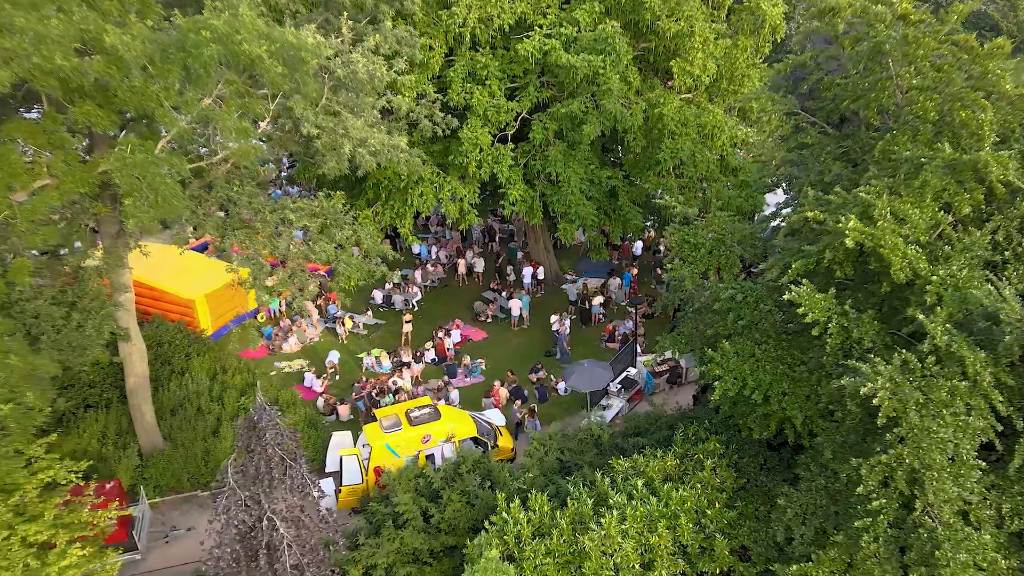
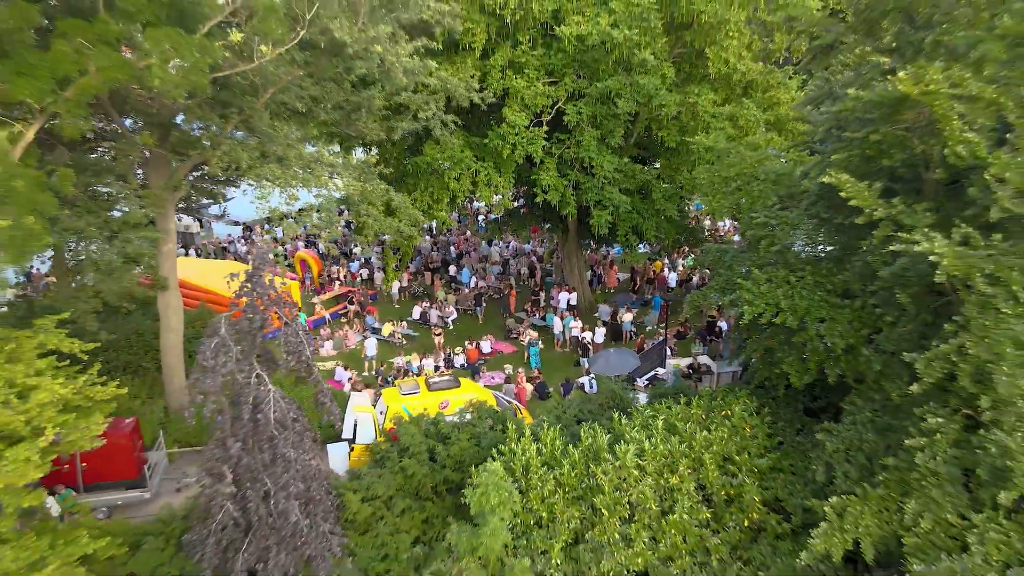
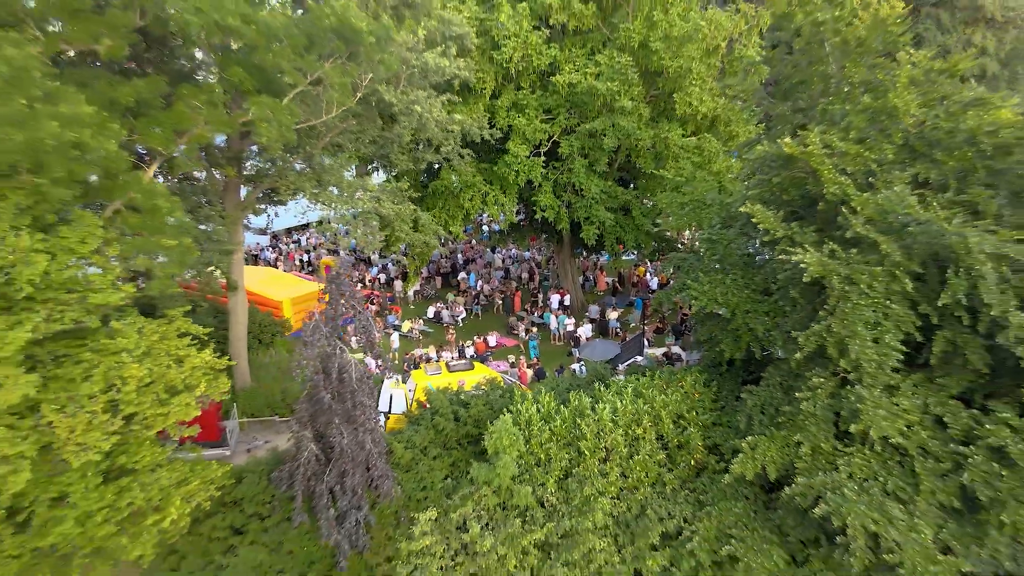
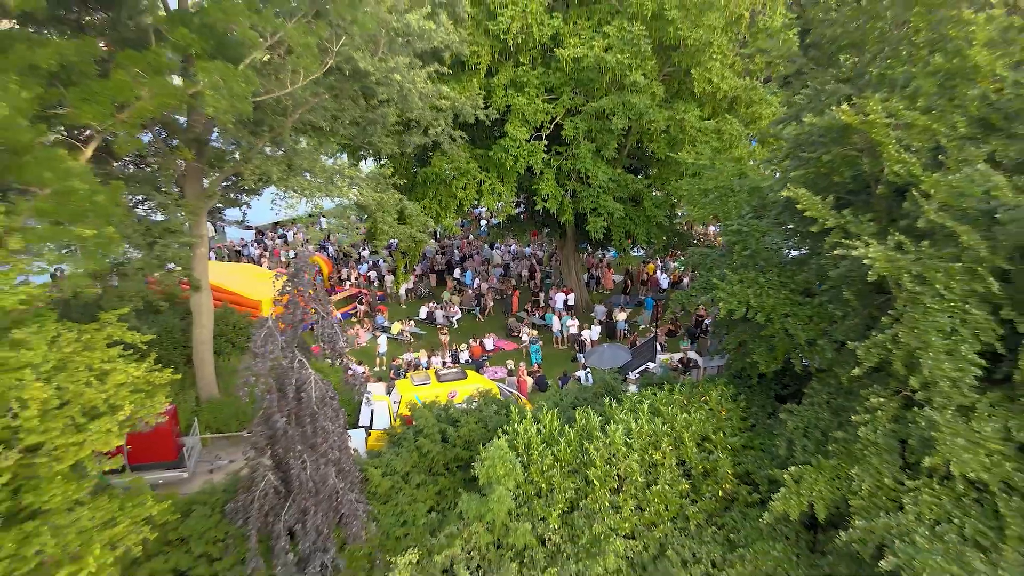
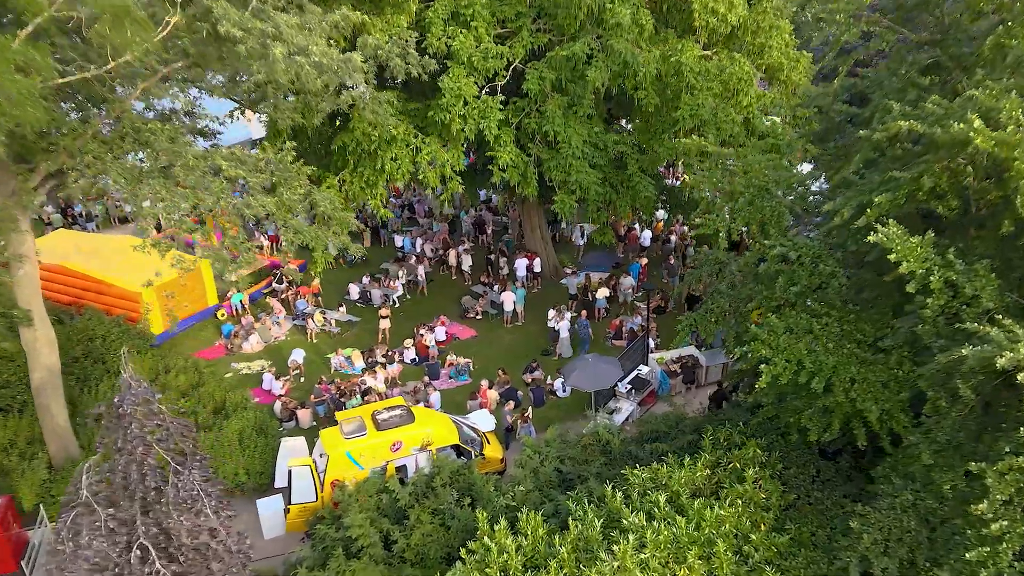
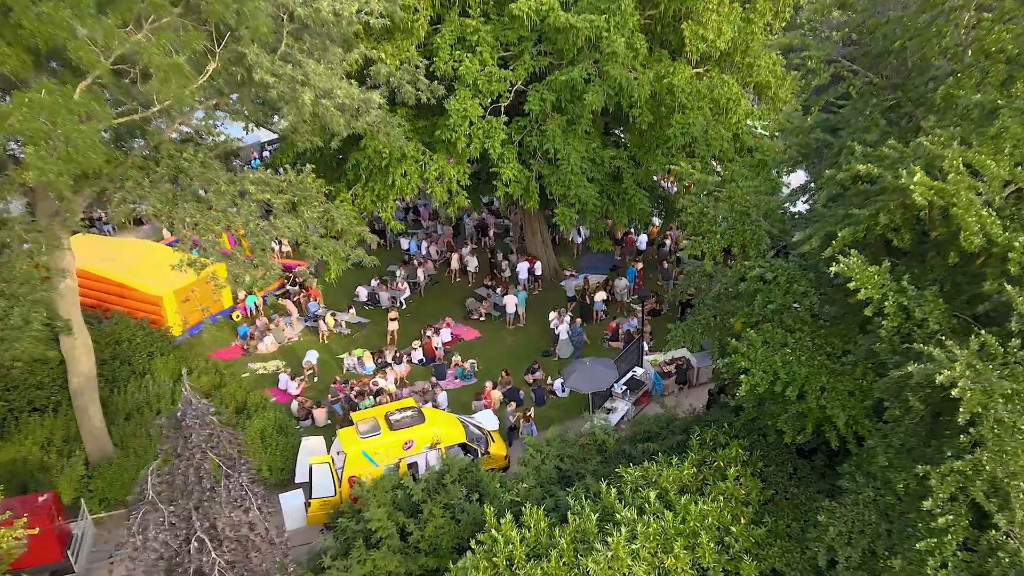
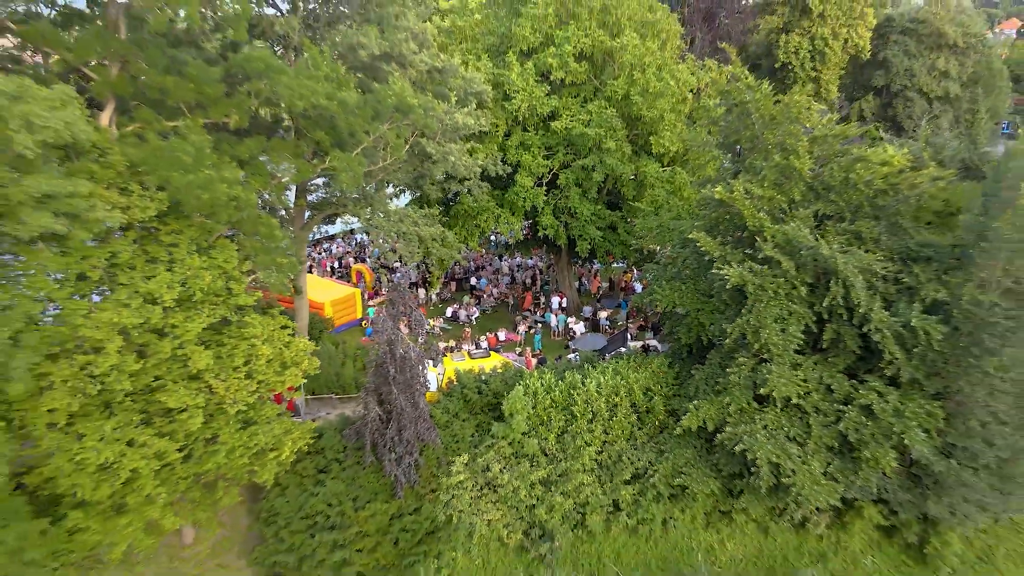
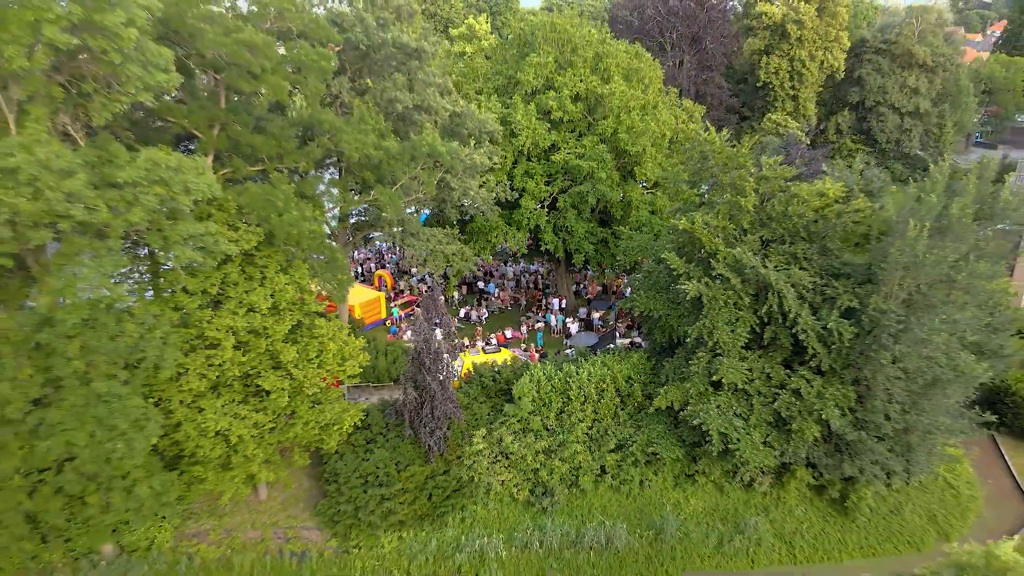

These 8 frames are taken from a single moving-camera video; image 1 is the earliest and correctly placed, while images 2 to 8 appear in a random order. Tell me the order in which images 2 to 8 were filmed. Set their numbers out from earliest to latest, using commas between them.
6, 5, 2, 4, 3, 7, 8
